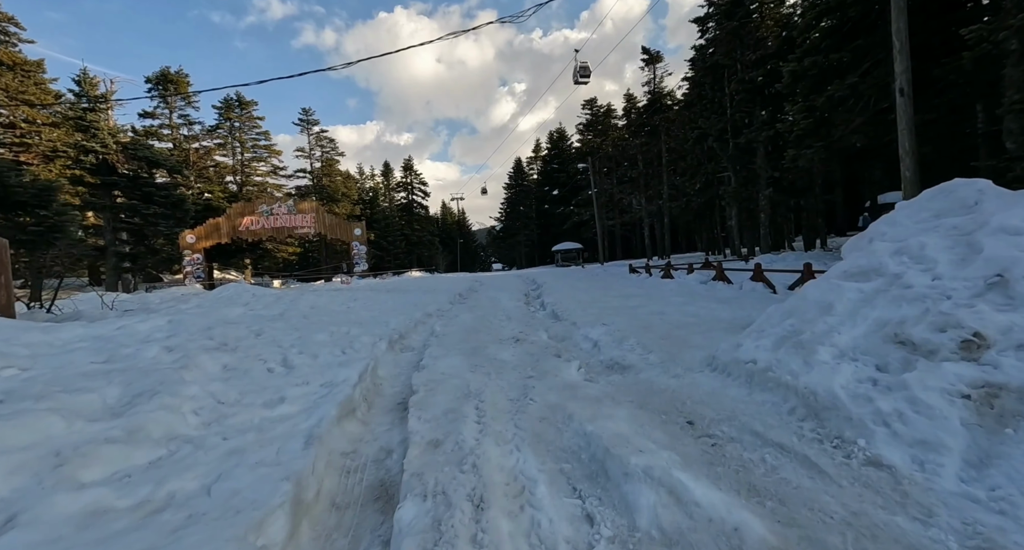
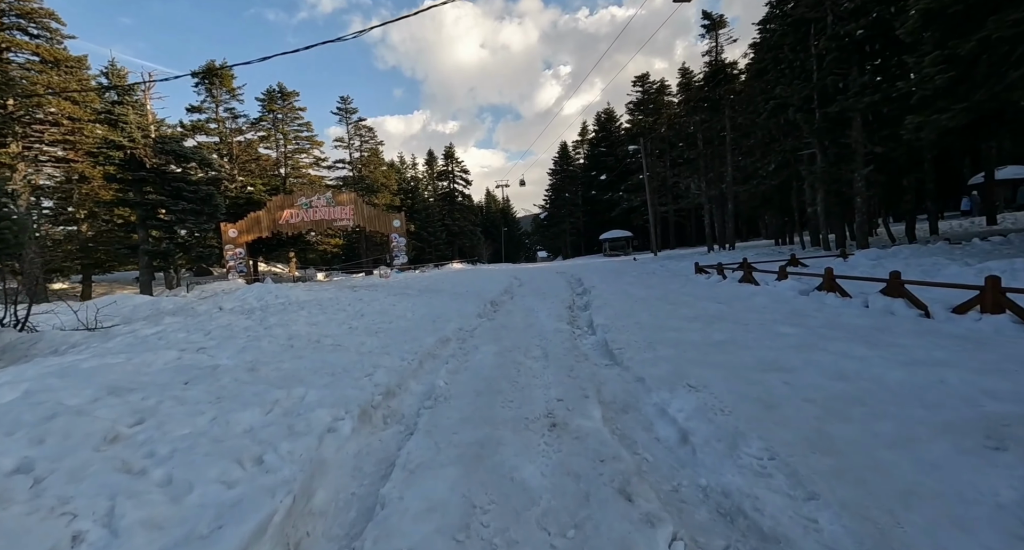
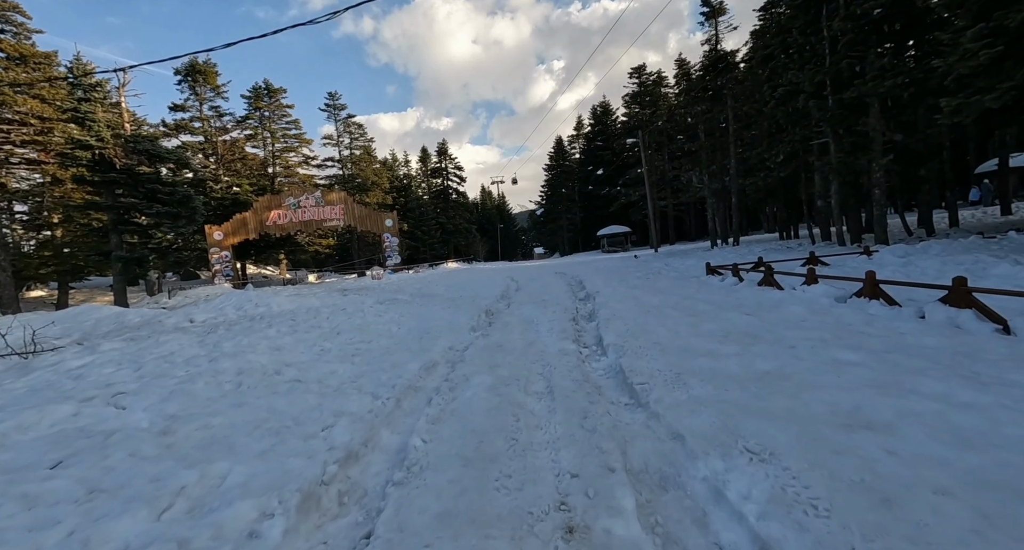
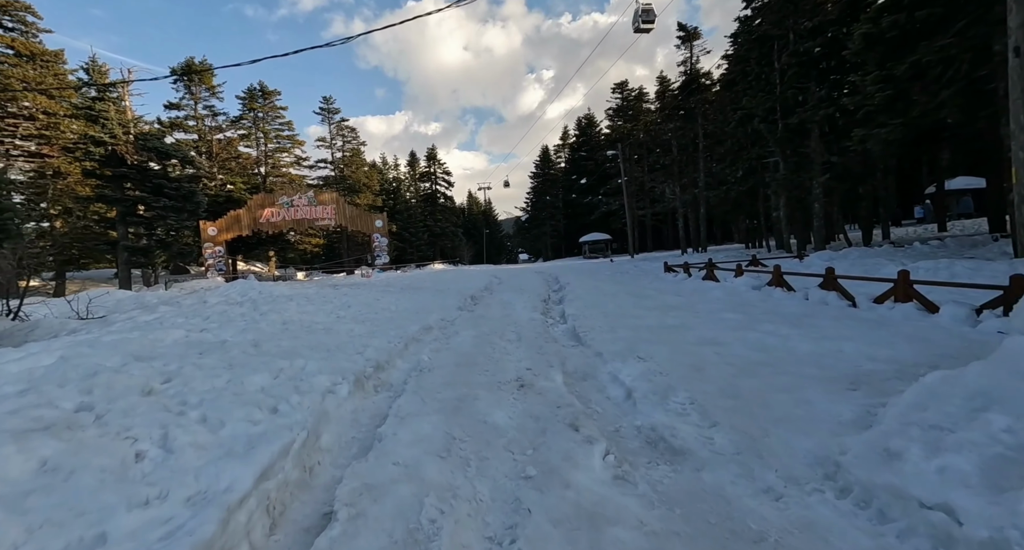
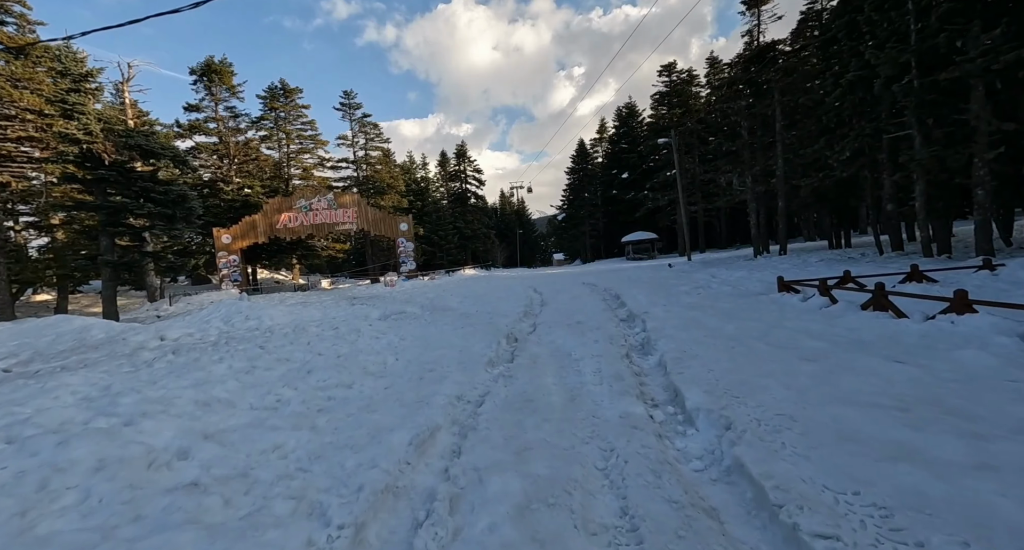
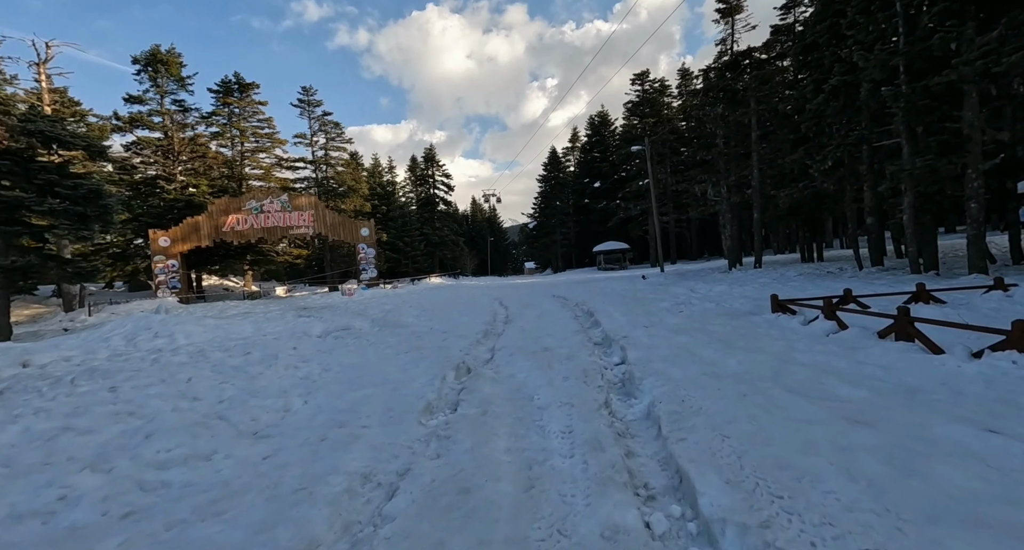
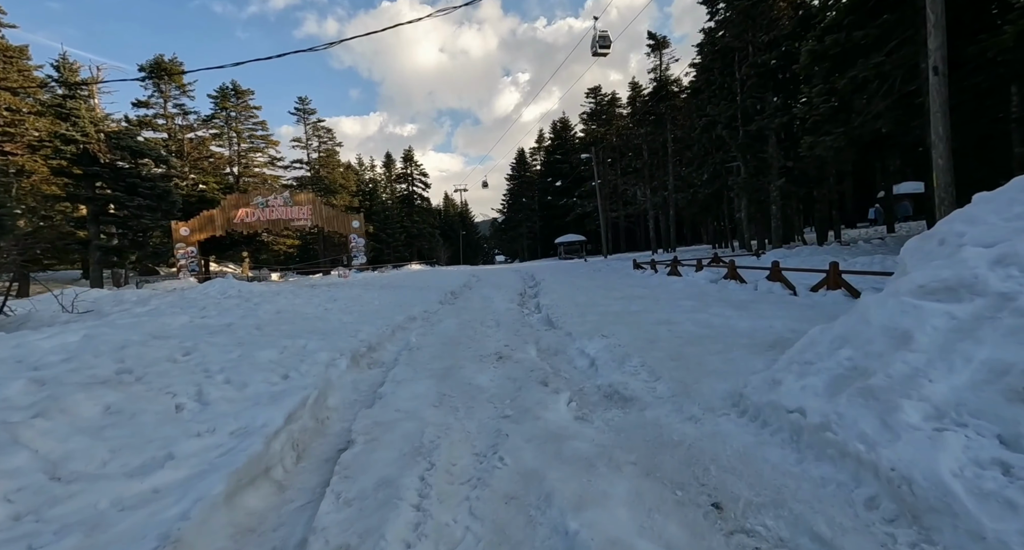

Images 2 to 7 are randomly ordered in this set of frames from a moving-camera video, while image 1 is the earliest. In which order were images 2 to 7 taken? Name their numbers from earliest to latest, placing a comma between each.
7, 4, 2, 3, 5, 6
